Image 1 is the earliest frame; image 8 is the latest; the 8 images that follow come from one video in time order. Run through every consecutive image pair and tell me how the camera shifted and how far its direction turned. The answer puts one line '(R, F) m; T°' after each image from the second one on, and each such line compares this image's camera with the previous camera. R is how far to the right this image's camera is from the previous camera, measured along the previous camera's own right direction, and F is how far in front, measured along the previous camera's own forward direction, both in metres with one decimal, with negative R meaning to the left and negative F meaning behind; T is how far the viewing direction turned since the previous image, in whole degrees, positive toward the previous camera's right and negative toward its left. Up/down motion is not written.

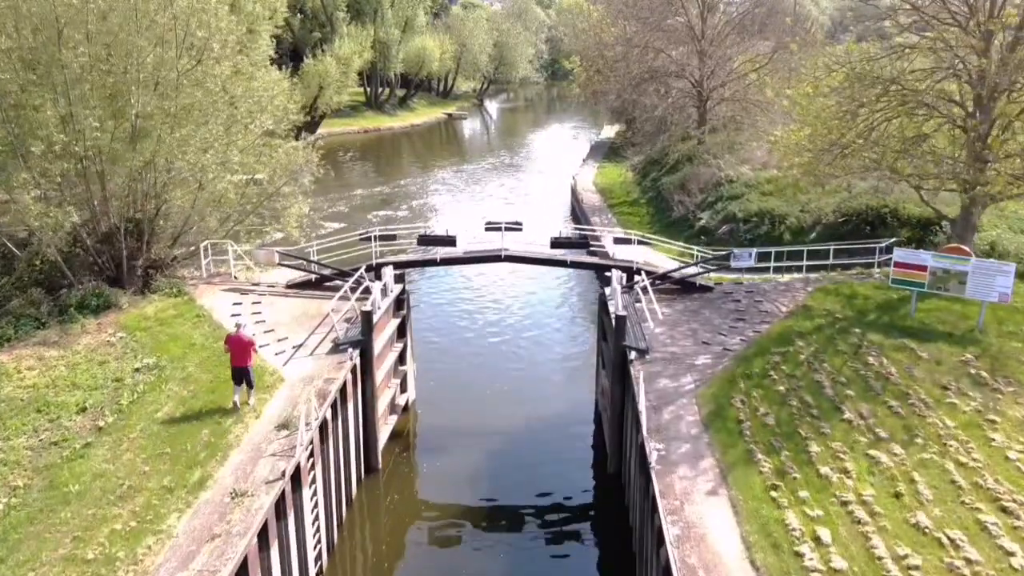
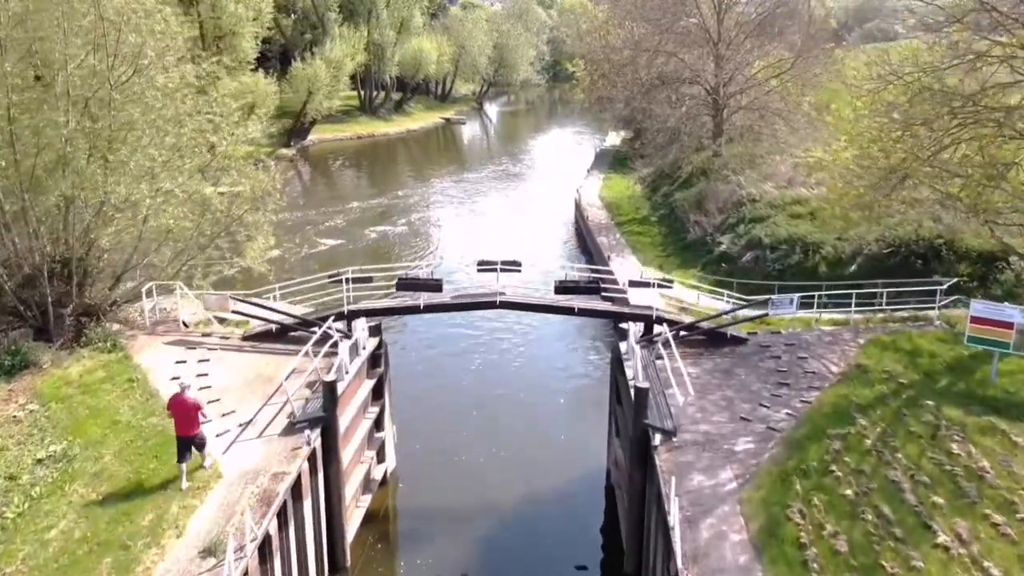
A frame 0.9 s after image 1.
(+0.1, +3.1) m; 0°
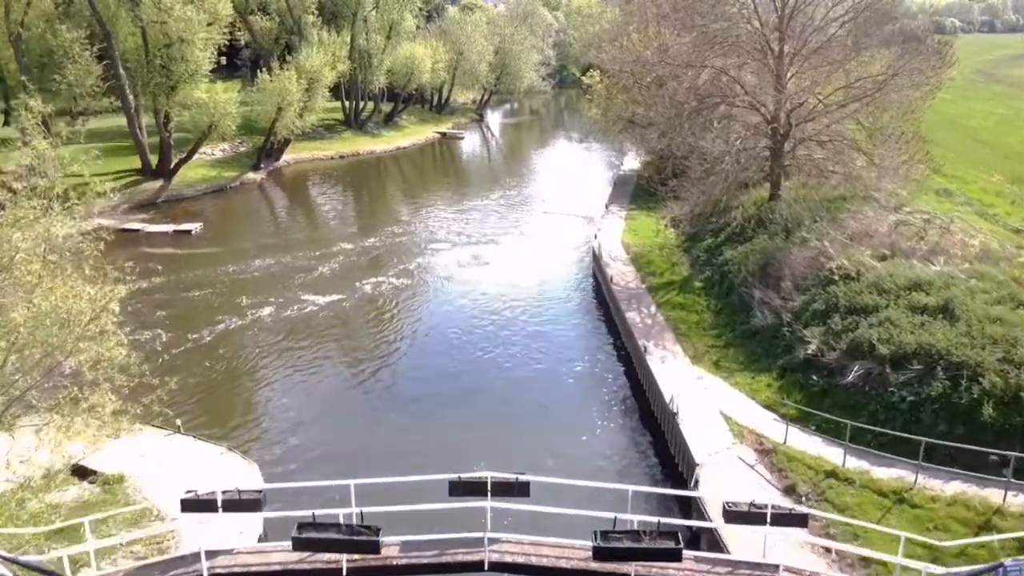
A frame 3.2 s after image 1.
(0.0, +7.9) m; 0°
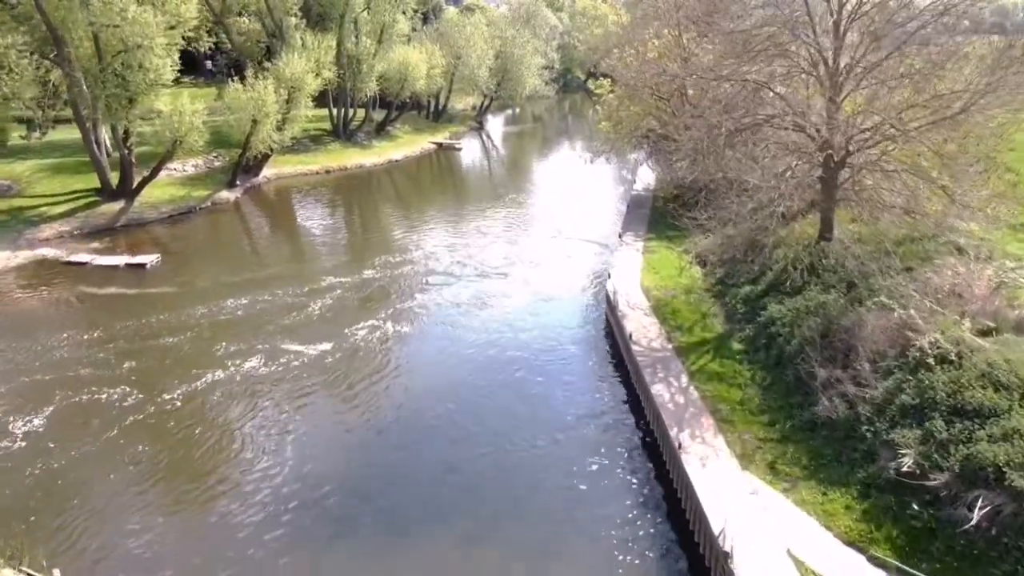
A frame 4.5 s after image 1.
(+0.1, +4.8) m; 0°
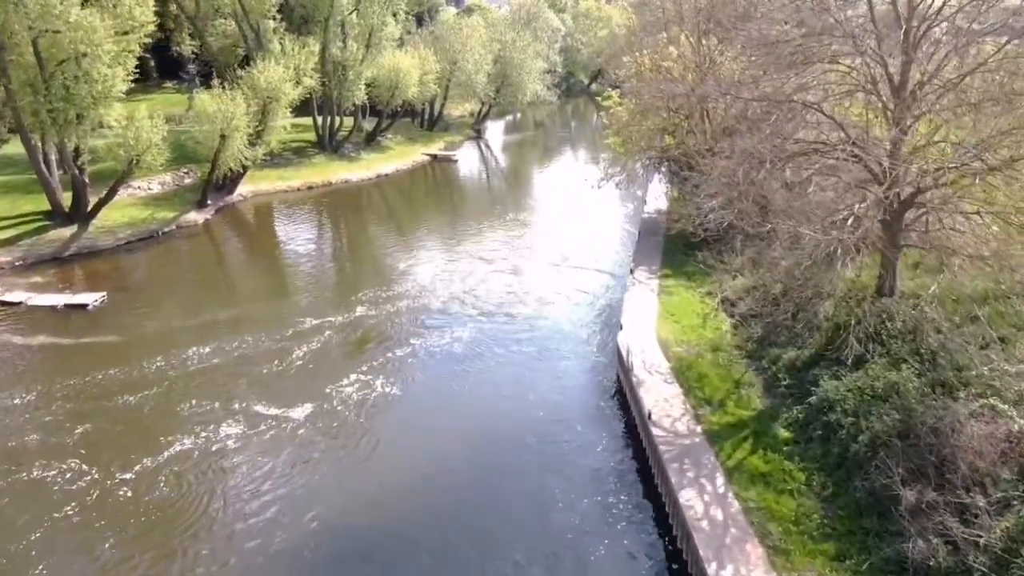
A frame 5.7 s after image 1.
(+0.2, +4.4) m; 0°
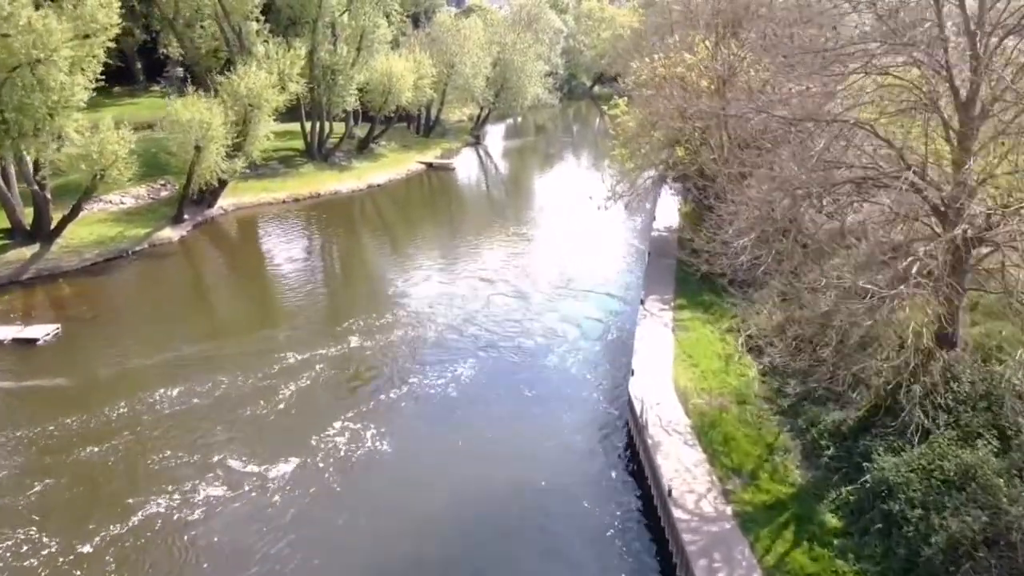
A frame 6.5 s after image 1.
(+0.1, +3.0) m; 0°
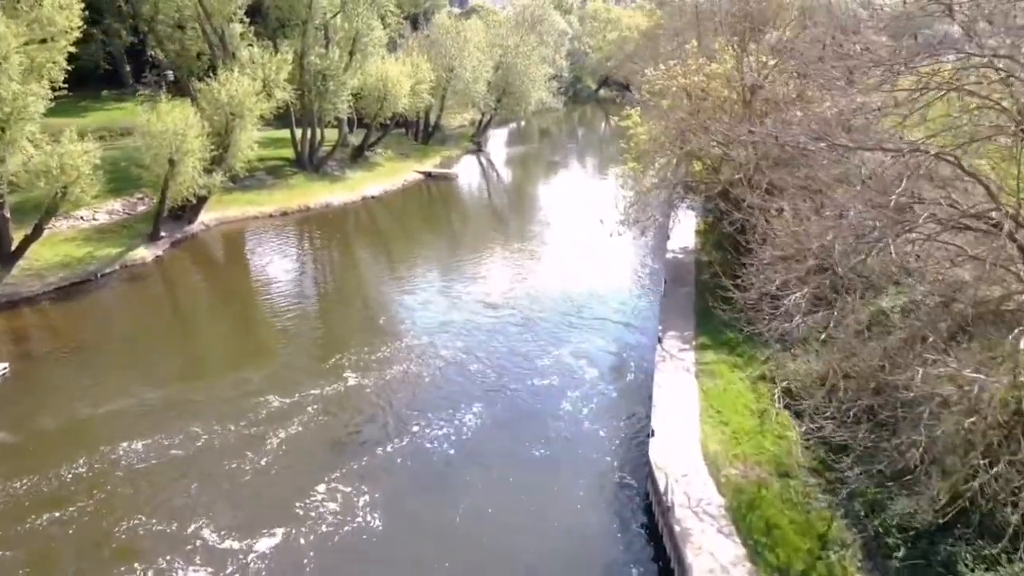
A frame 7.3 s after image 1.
(0.0, +3.0) m; 0°
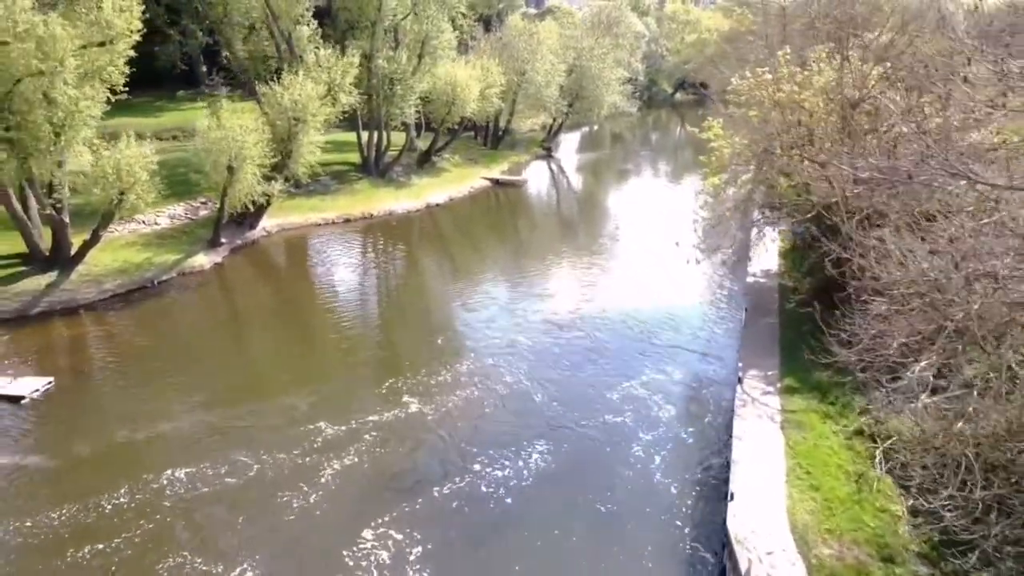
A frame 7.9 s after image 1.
(0.0, +1.9) m; -5°
